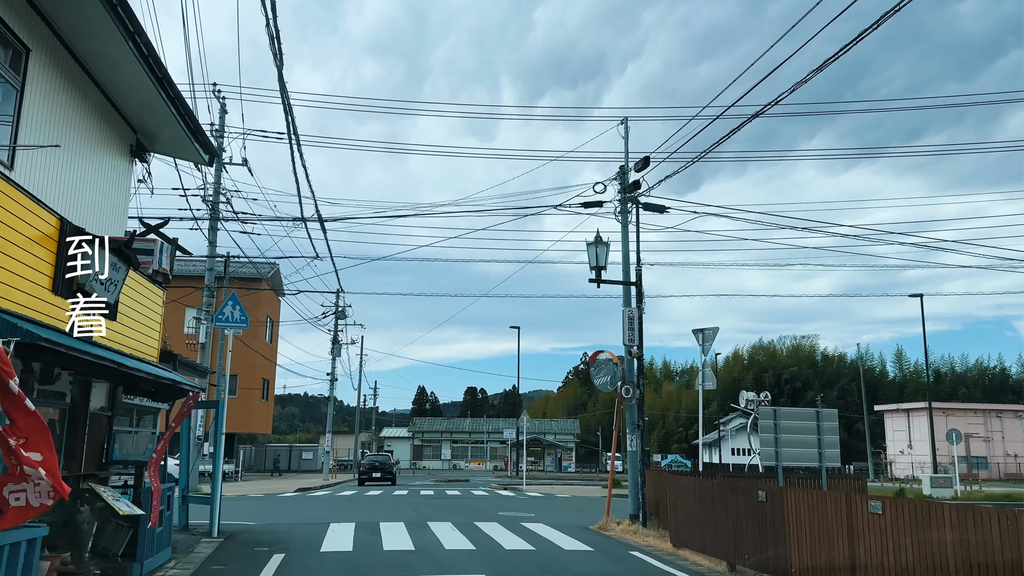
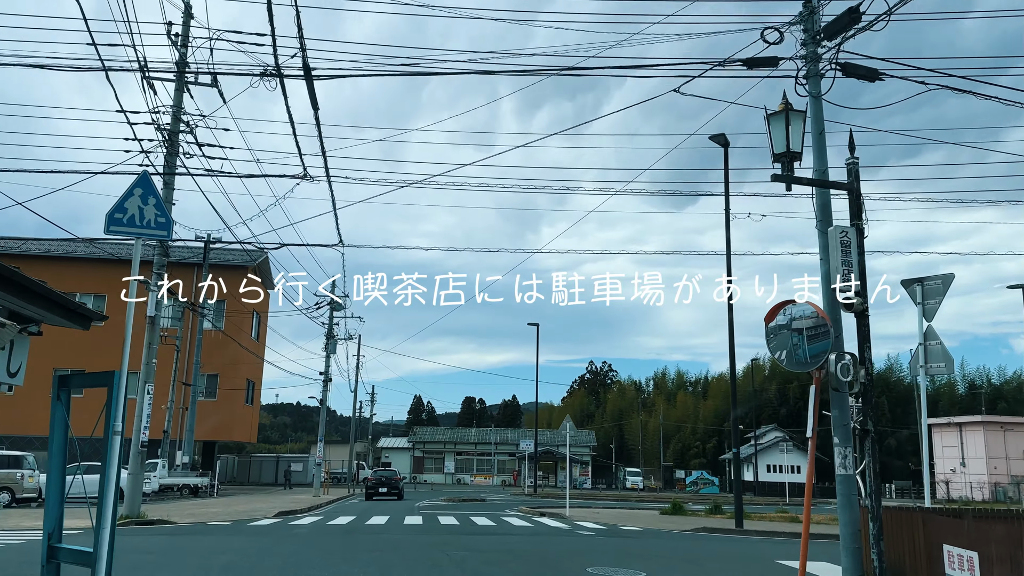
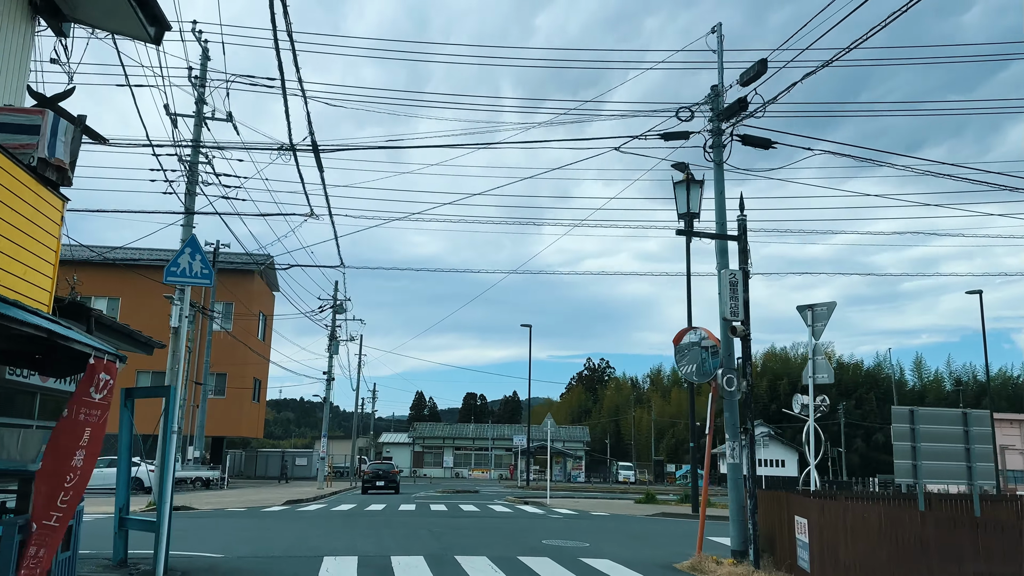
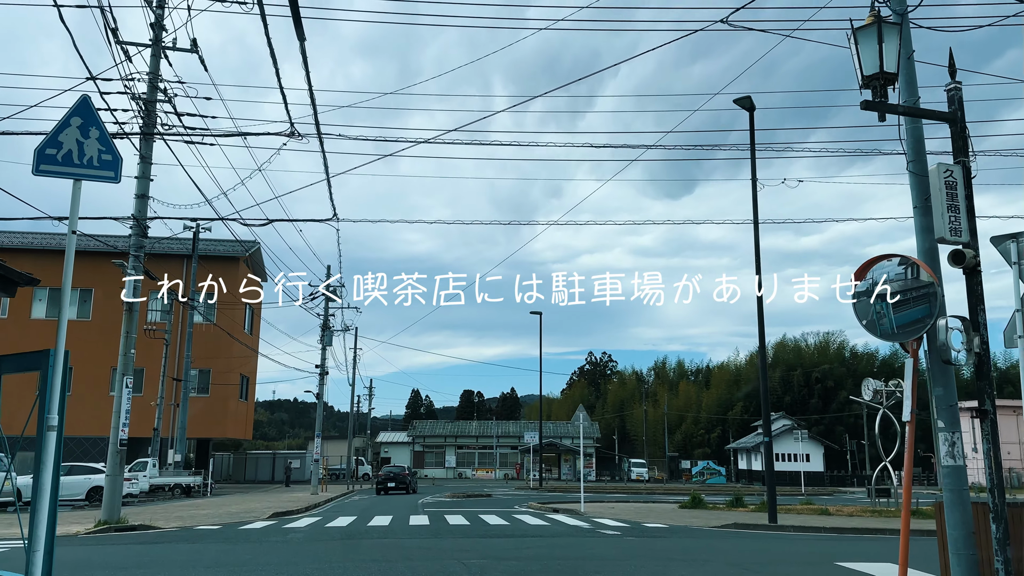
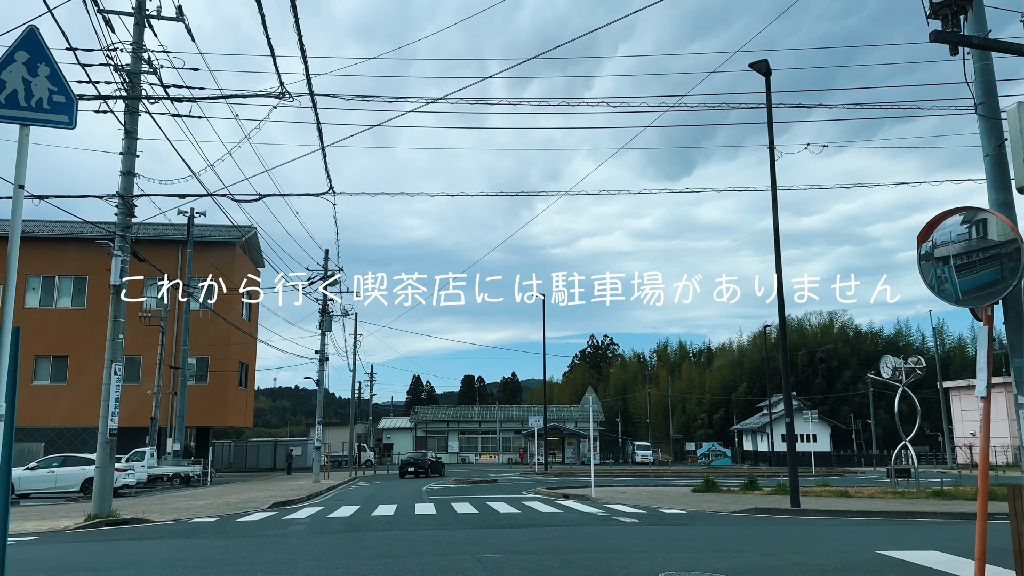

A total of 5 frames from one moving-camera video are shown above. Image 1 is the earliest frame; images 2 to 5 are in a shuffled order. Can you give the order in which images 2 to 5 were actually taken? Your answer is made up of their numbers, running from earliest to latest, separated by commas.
3, 2, 4, 5
